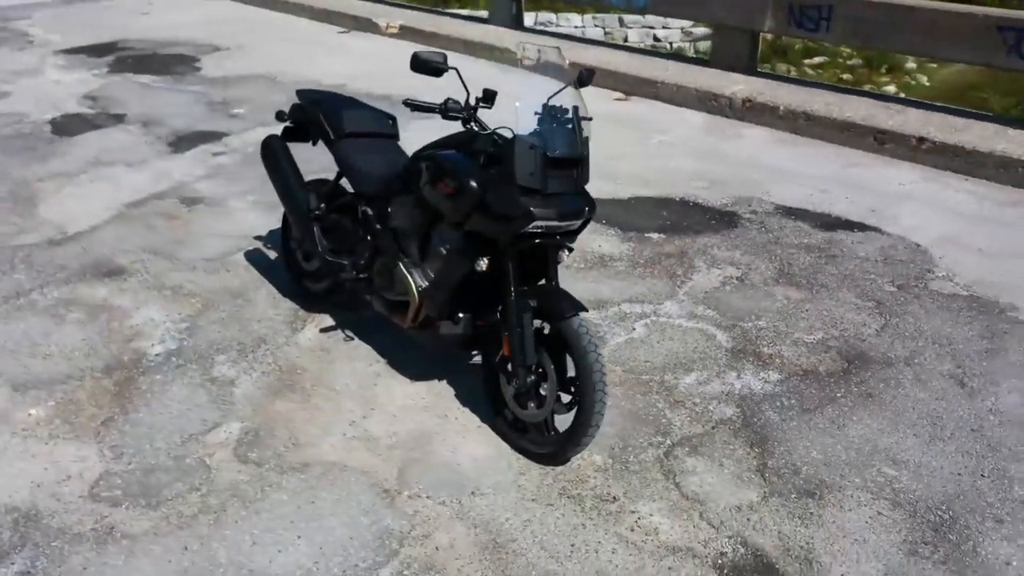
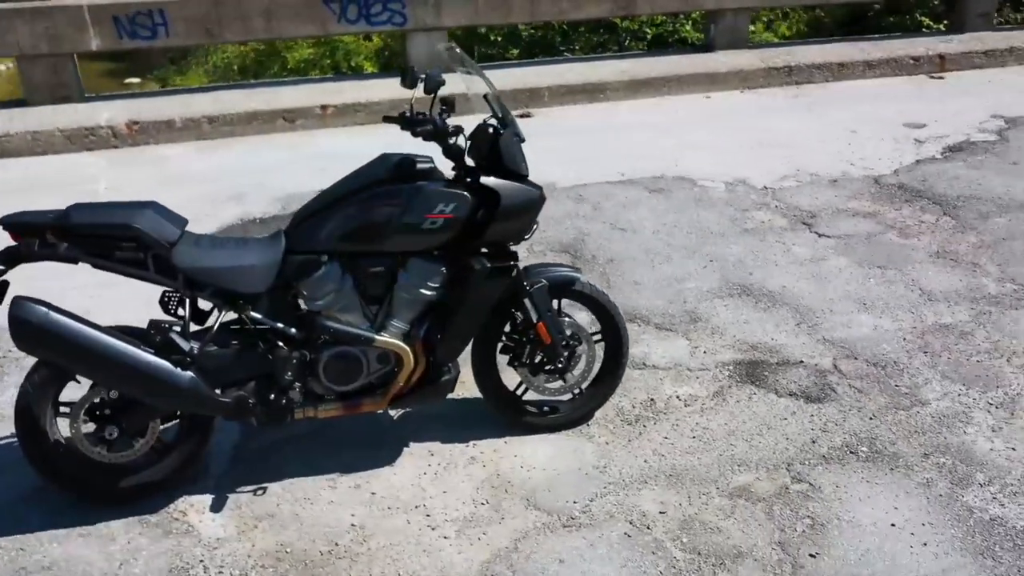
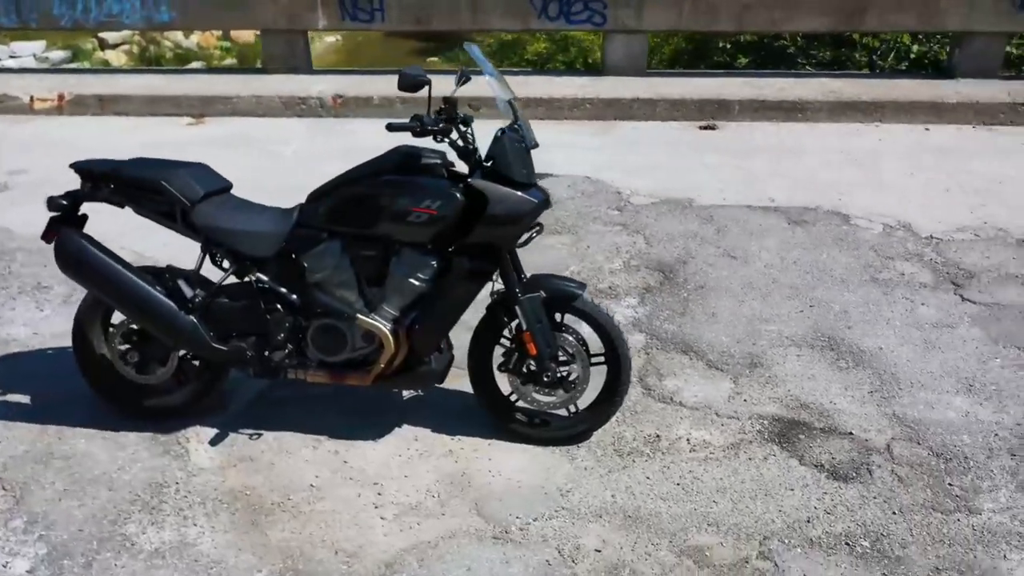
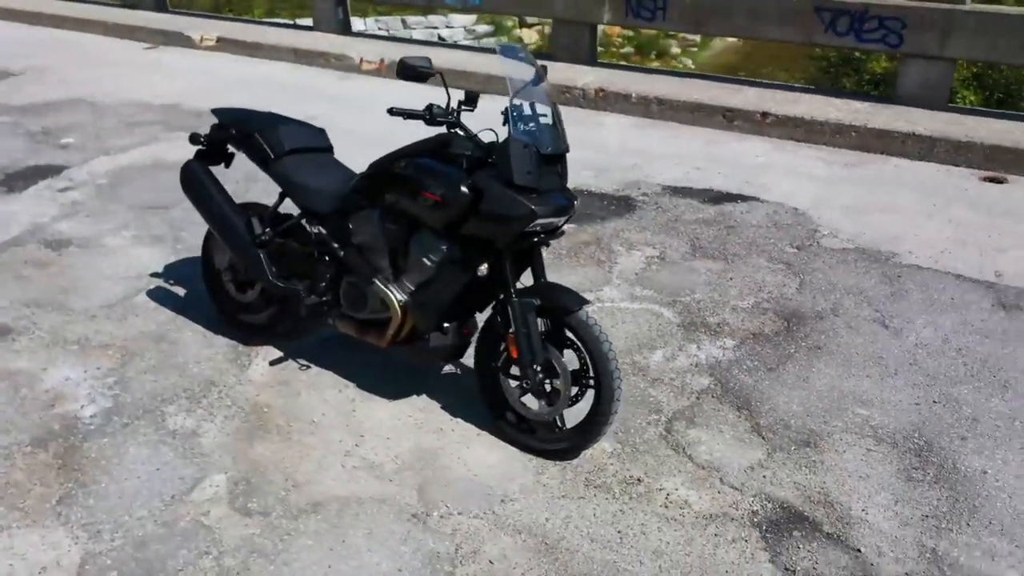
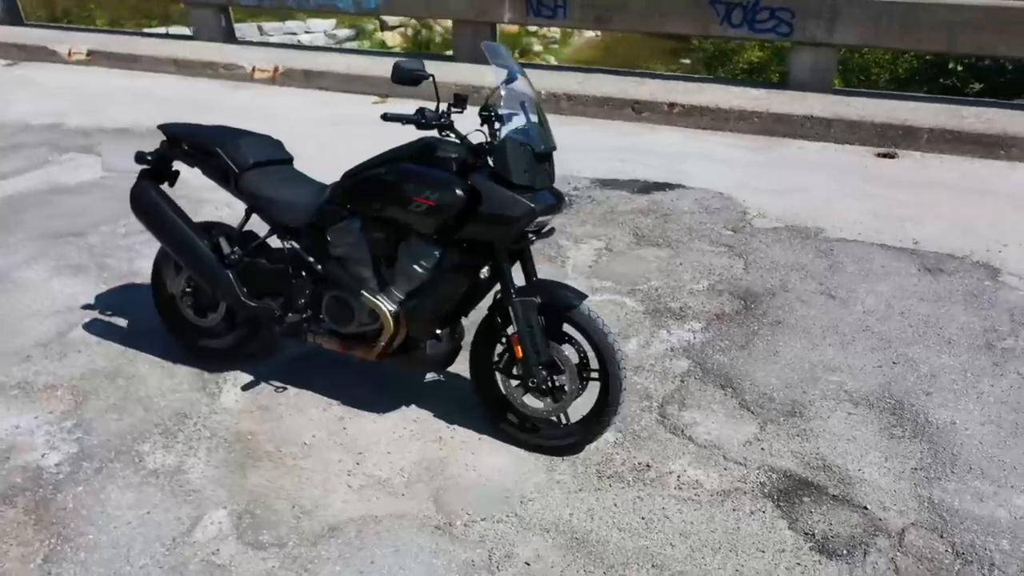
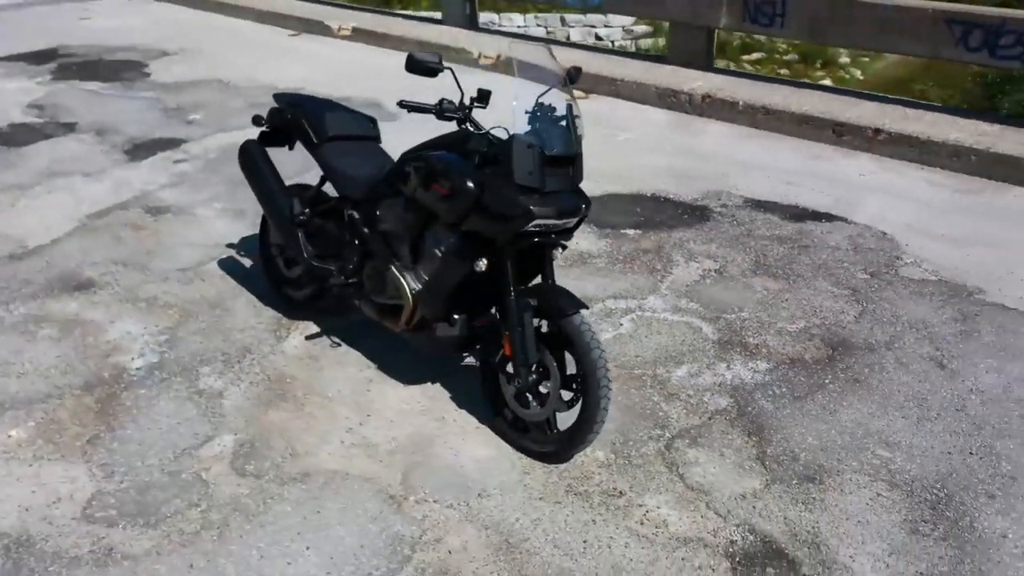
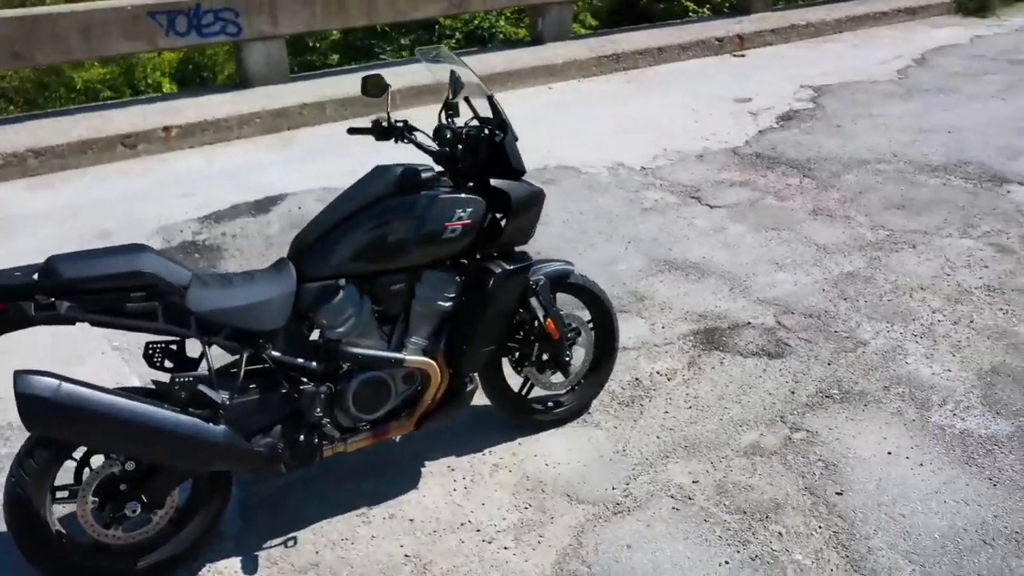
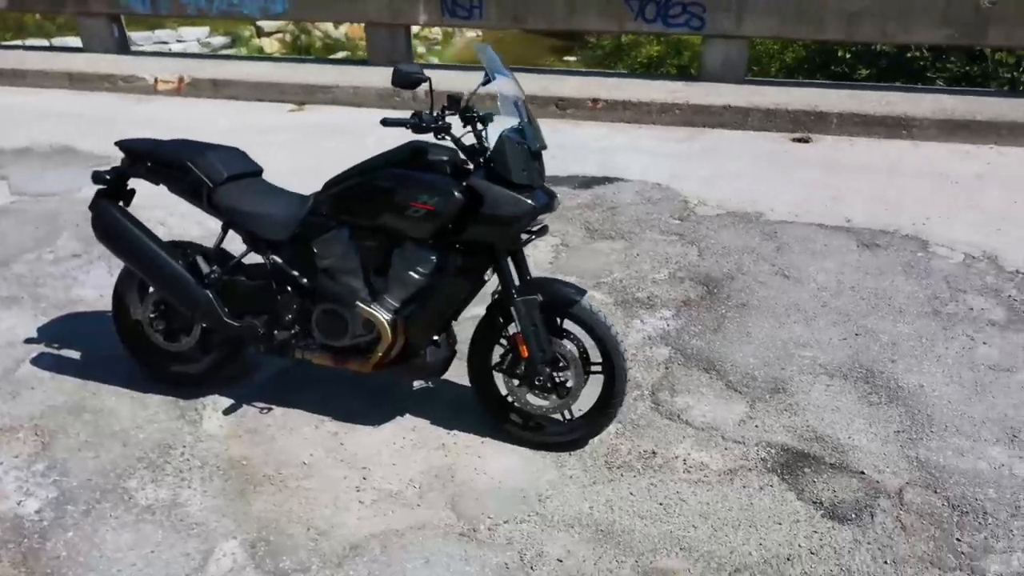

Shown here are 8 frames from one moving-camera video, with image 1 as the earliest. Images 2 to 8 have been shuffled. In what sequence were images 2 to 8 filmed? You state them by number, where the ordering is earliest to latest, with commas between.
6, 4, 5, 8, 3, 2, 7
